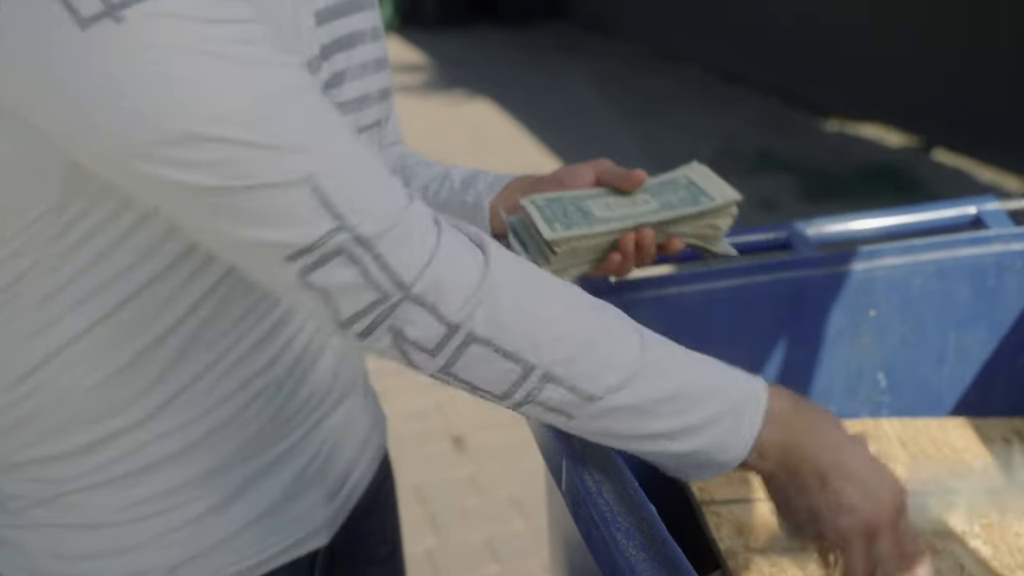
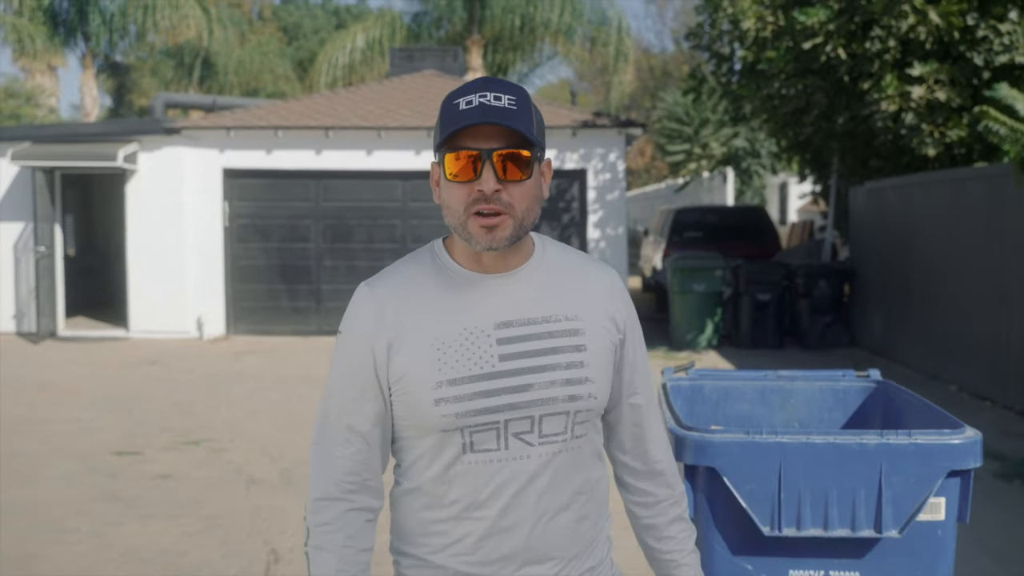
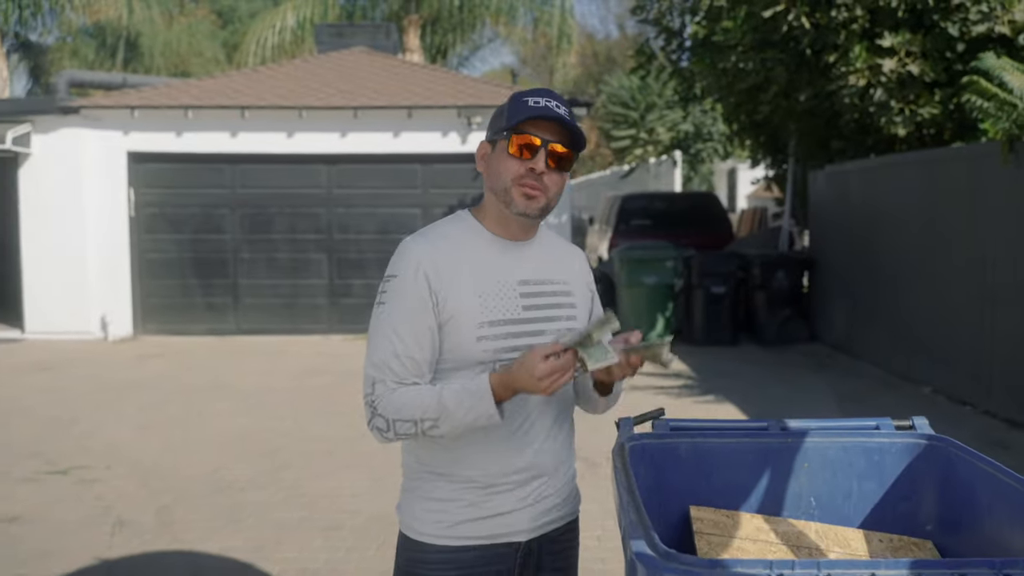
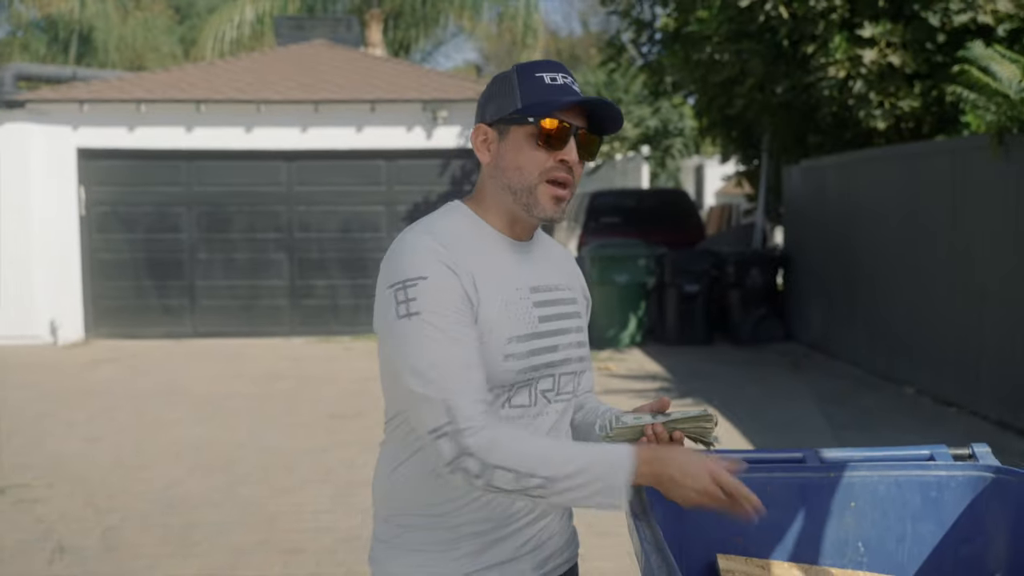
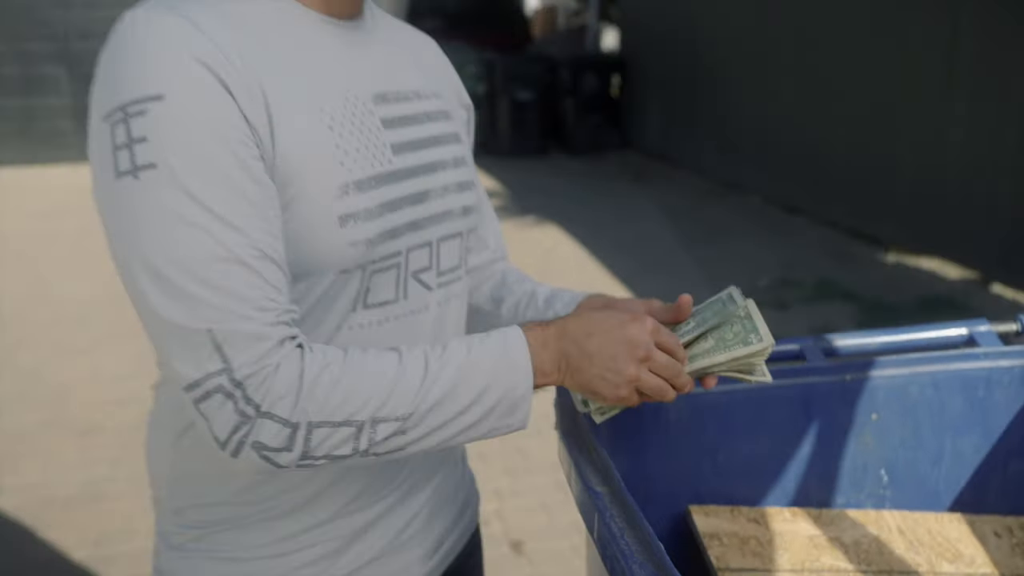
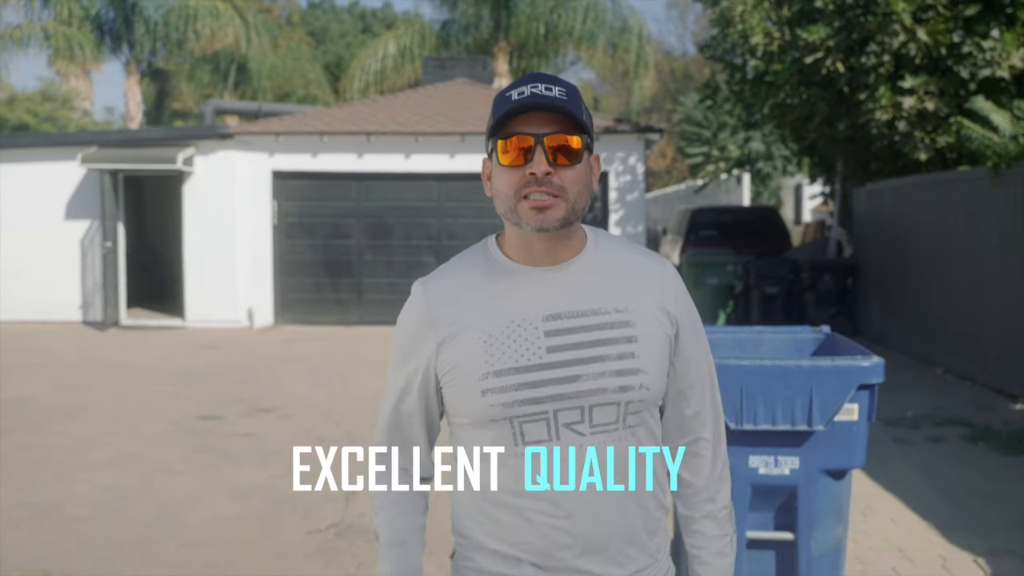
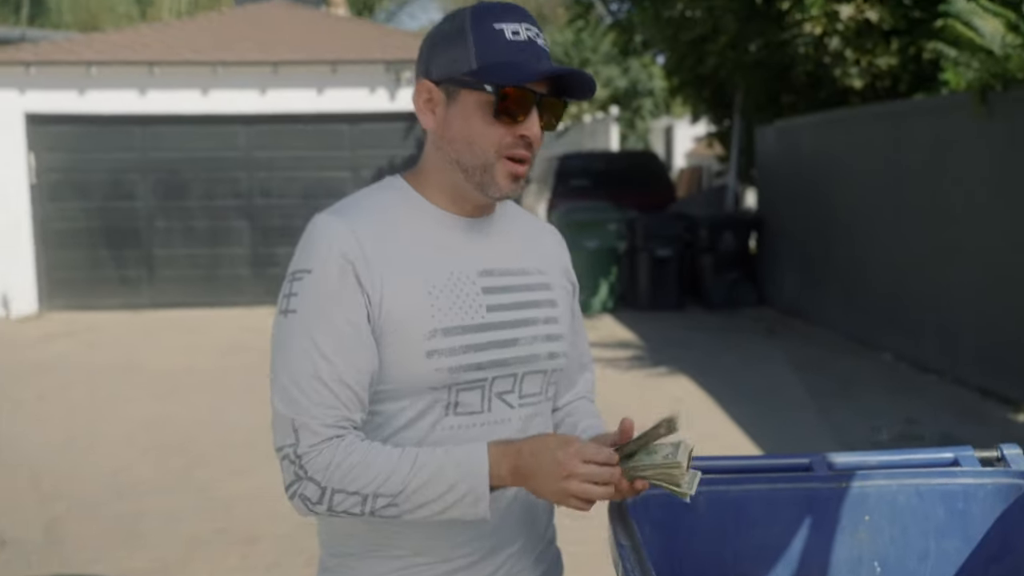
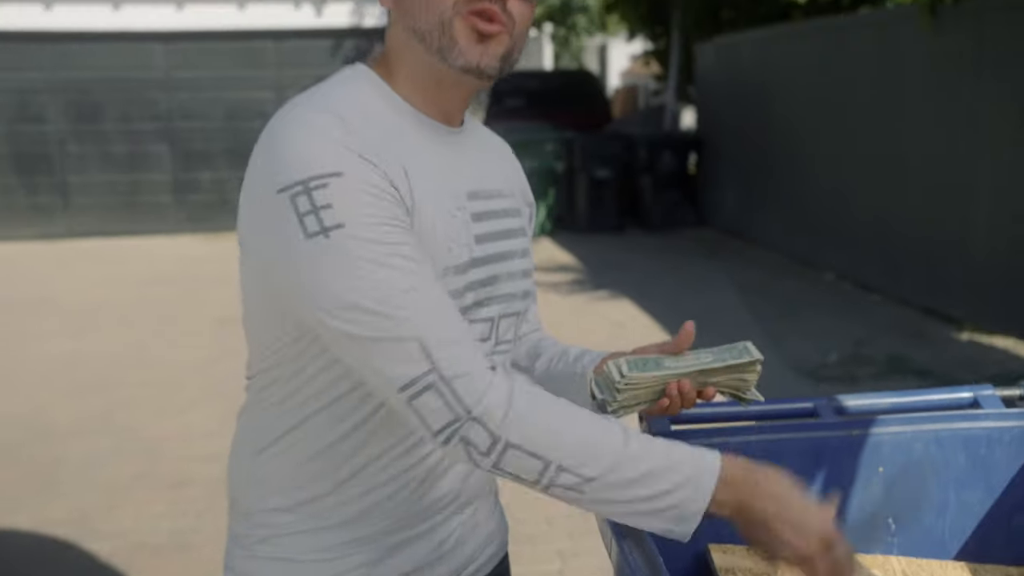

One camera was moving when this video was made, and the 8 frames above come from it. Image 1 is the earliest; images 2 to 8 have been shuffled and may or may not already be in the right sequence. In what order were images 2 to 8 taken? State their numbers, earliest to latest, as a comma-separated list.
5, 8, 7, 4, 3, 2, 6
